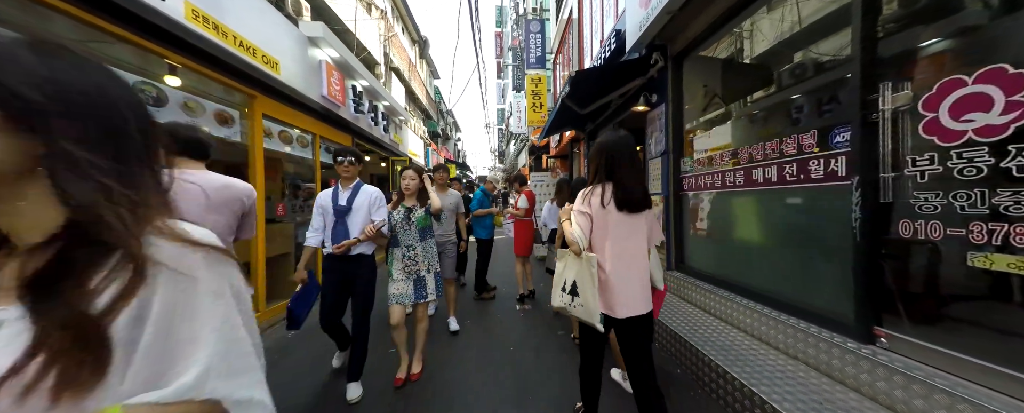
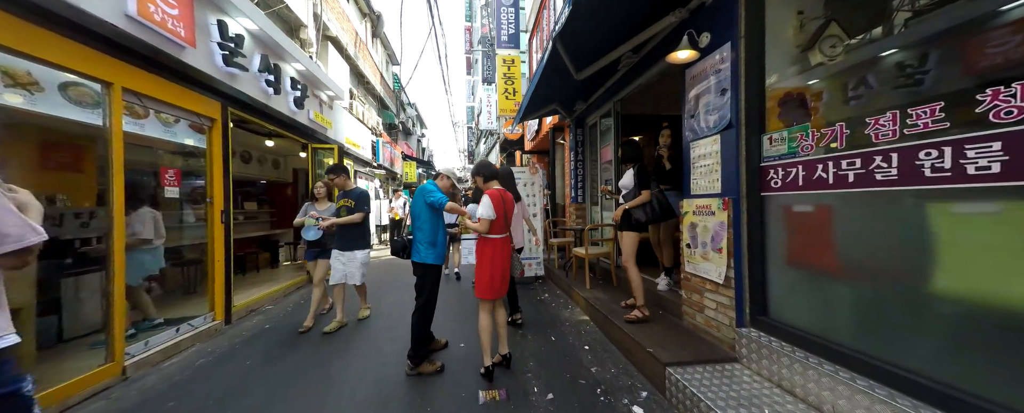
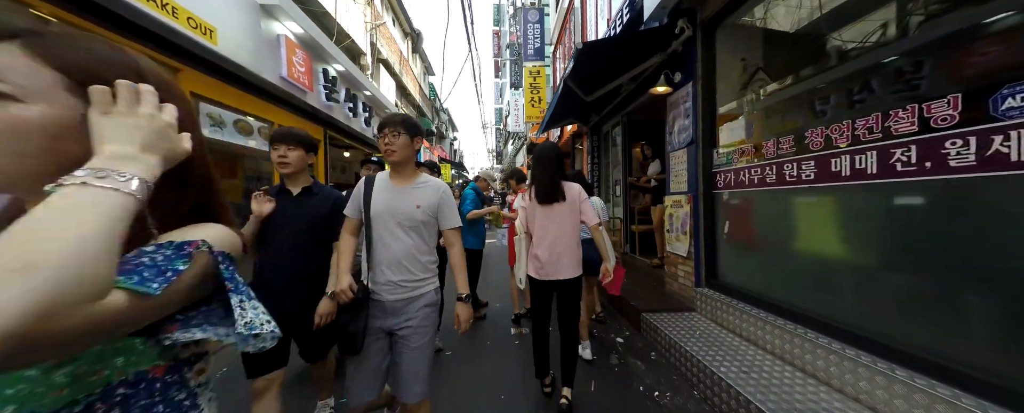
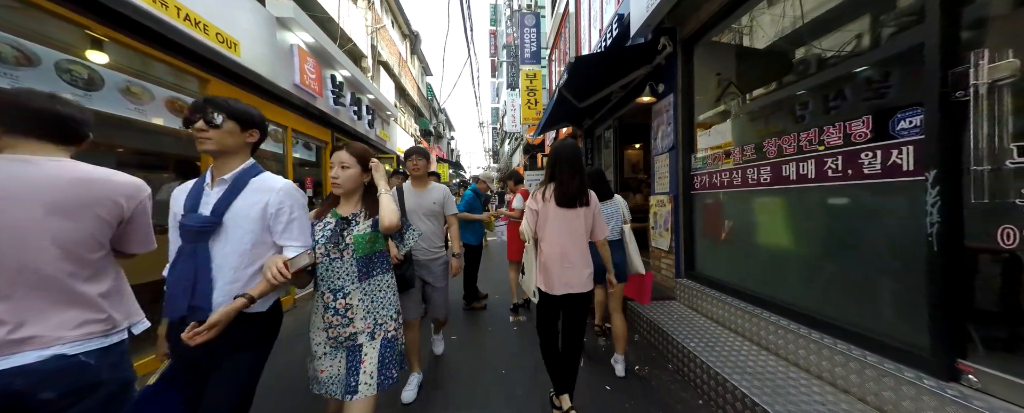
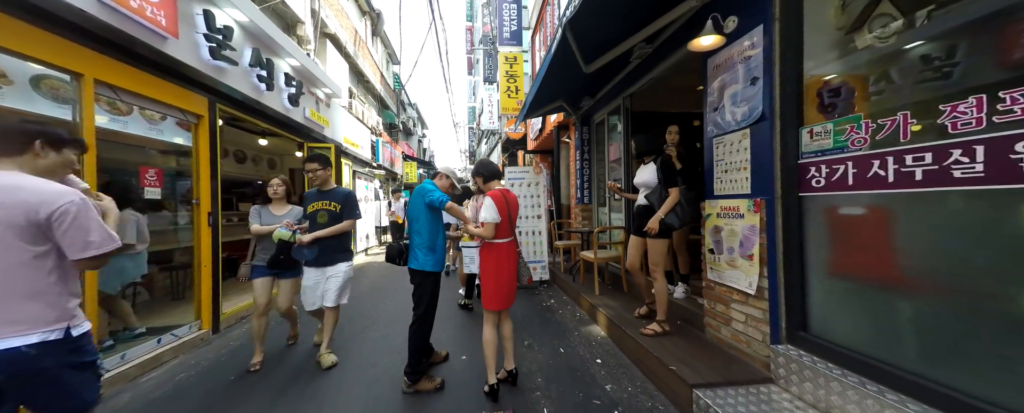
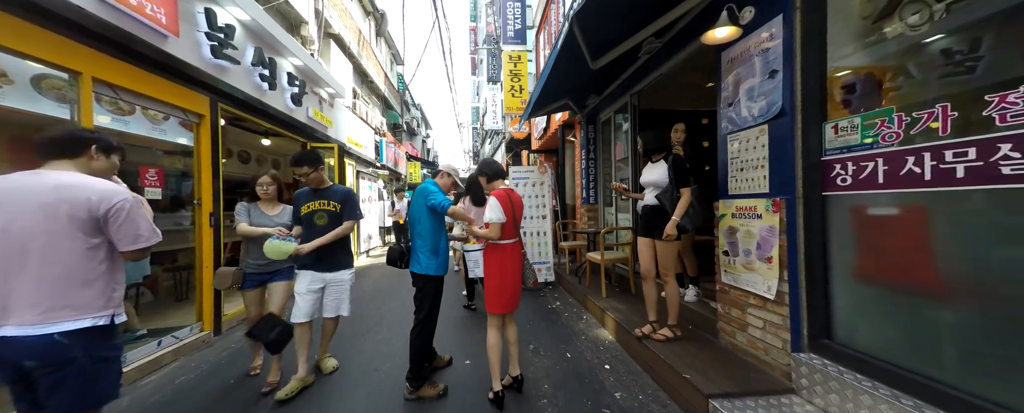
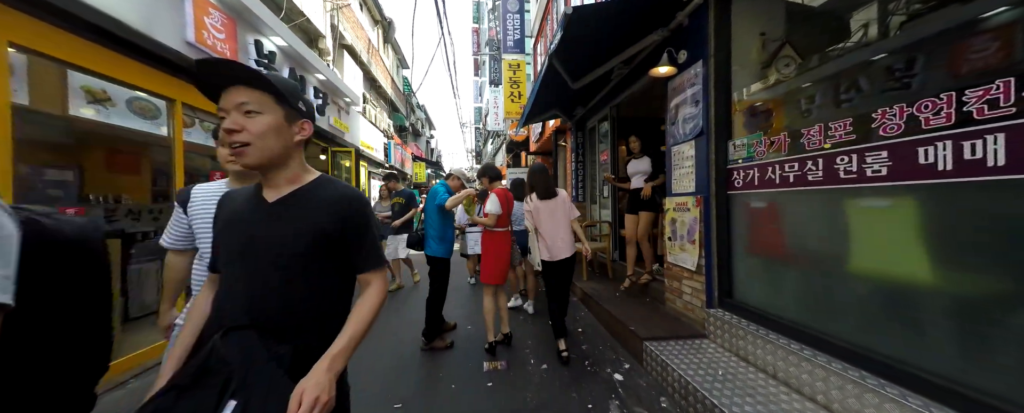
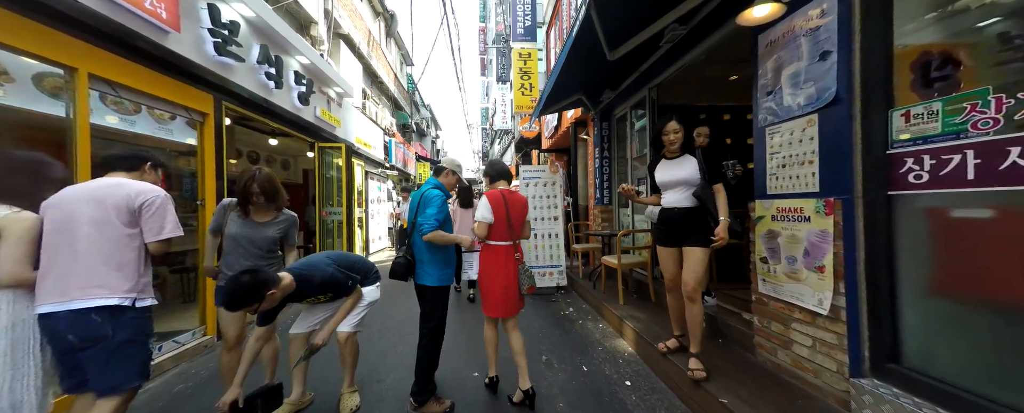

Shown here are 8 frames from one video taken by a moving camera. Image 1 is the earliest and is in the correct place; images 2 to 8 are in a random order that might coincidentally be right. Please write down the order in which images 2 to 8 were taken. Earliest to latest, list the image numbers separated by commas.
4, 3, 7, 2, 5, 6, 8
